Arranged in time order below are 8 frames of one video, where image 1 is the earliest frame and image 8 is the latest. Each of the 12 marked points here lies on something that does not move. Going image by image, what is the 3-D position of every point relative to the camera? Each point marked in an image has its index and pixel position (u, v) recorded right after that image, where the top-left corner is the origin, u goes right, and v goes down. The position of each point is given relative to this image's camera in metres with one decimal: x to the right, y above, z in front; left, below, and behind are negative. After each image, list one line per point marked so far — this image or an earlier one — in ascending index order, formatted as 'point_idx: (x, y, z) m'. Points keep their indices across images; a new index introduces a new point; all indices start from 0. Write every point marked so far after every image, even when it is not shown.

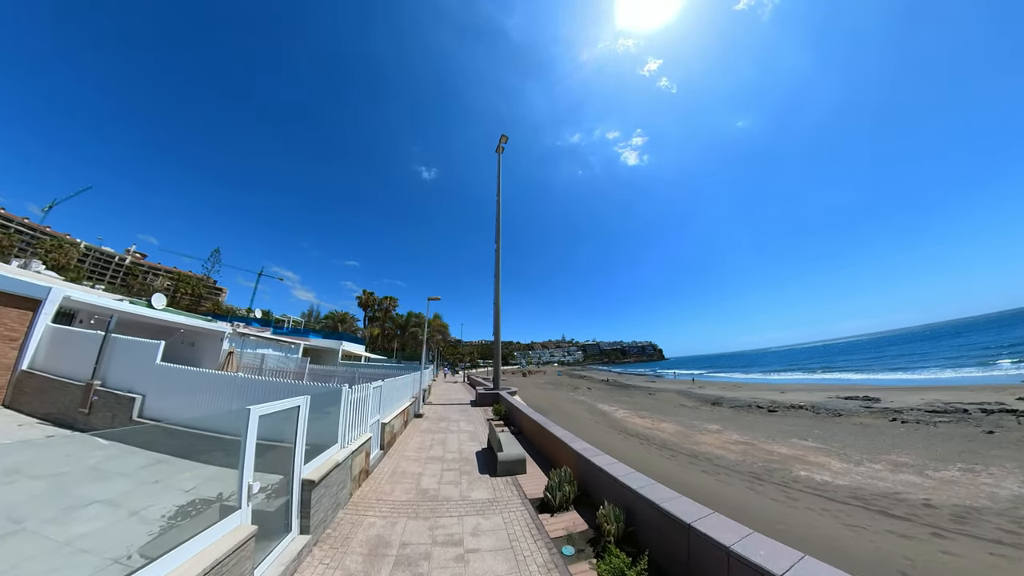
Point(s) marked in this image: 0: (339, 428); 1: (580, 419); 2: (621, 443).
0: (-2.7, -2.3, +5.3) m
1: (+3.4, -6.3, +15.9) m
2: (+4.0, -5.5, +11.8) m
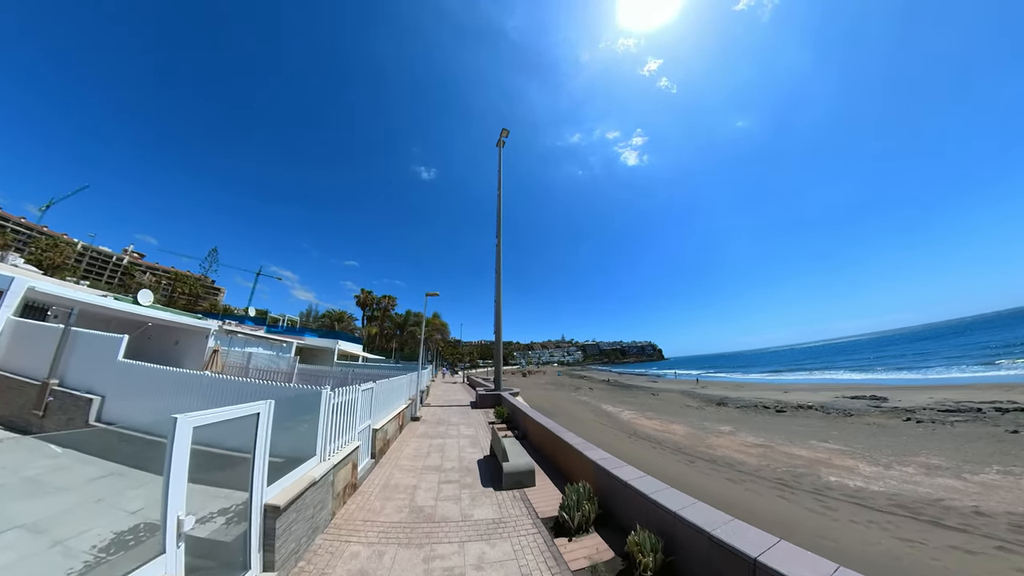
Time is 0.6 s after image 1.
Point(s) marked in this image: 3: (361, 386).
0: (-2.6, -2.0, +4.5) m
1: (+3.5, -6.1, +15.2) m
2: (+4.2, -5.3, +11.0) m
3: (-2.9, -1.9, +6.4) m
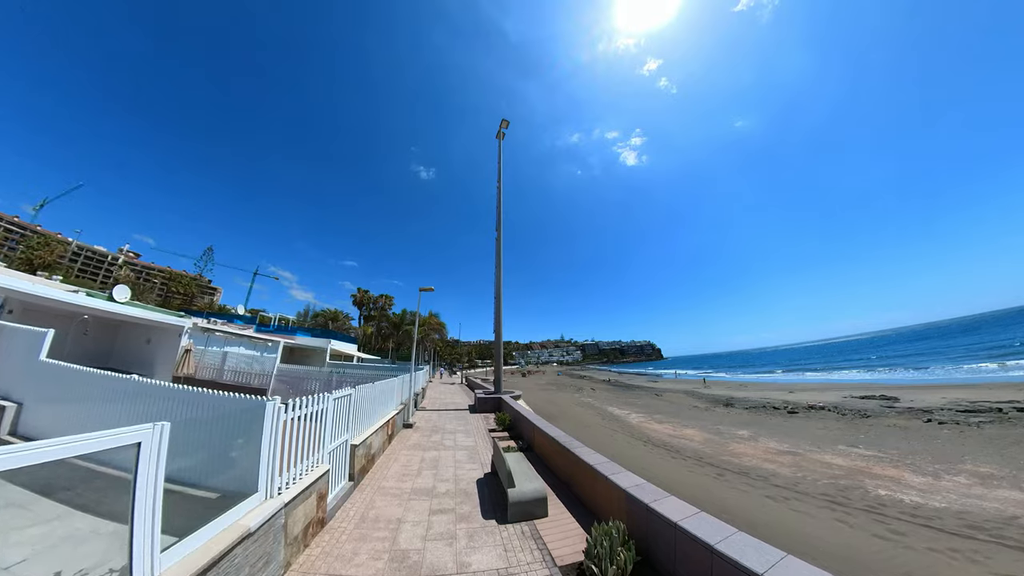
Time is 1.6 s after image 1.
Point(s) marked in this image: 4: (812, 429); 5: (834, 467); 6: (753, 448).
0: (-2.5, -1.8, +3.4) m
1: (+3.6, -5.9, +14.1) m
2: (+4.3, -5.1, +9.9) m
3: (-2.8, -1.7, +5.3) m
4: (+15.6, -7.2, +17.2) m
5: (+9.9, -5.4, +10.1) m
6: (+8.9, -5.8, +12.2) m
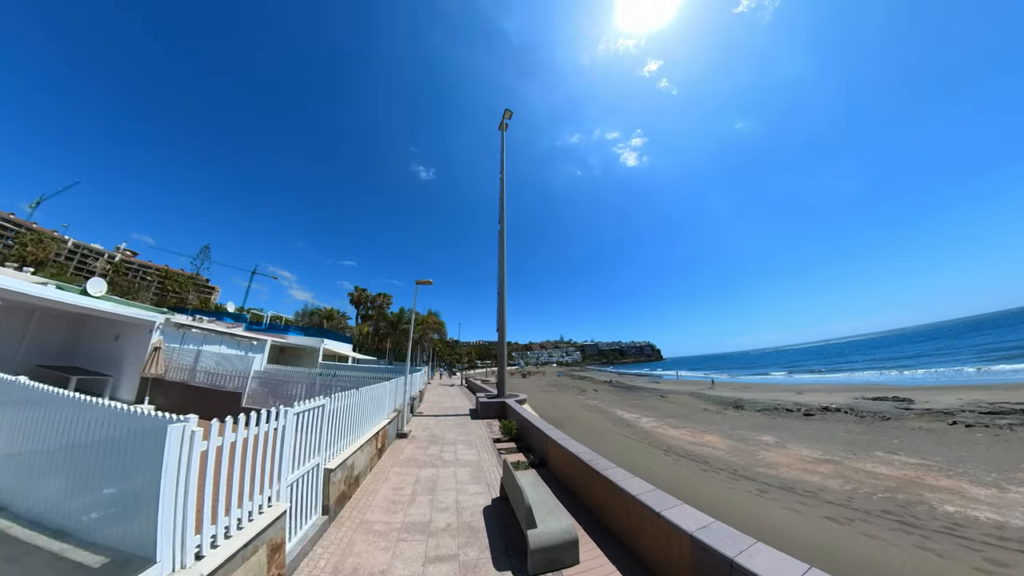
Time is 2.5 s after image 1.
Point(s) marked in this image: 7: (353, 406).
0: (-2.3, -1.6, +2.3) m
1: (+3.8, -5.7, +13.0) m
2: (+4.5, -4.9, +8.8) m
3: (-2.6, -1.4, +4.2) m
4: (+15.8, -7.0, +16.2) m
5: (+10.1, -5.2, +9.0) m
6: (+9.1, -5.6, +11.1) m
7: (-2.8, -2.1, +5.9) m
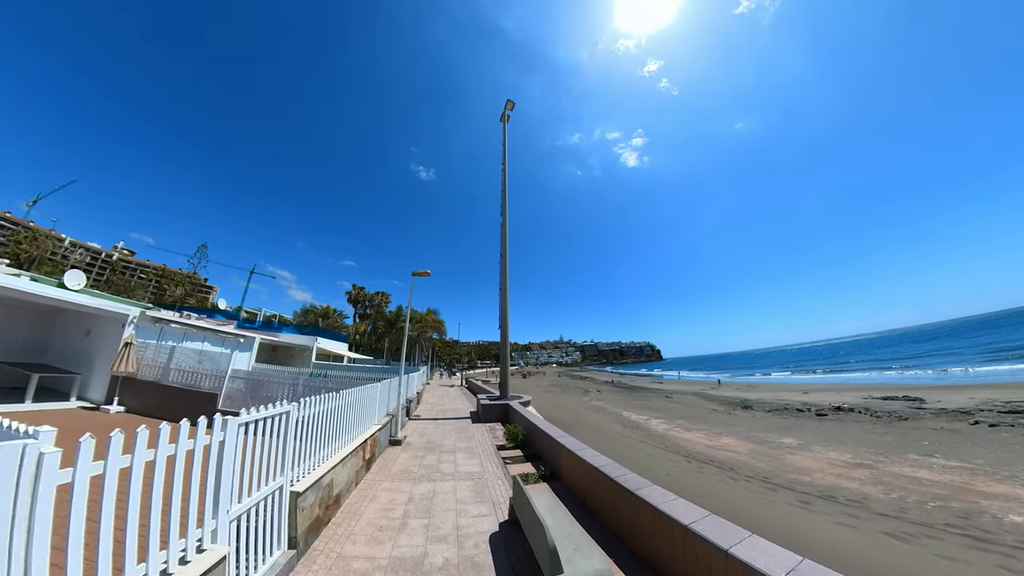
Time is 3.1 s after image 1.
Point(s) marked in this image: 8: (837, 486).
0: (-2.1, -1.4, +1.5) m
1: (+3.9, -5.4, +12.2) m
2: (+4.6, -4.6, +8.0) m
3: (-2.4, -1.2, +3.4) m
4: (+16.0, -6.8, +15.3) m
5: (+10.2, -5.0, +8.2) m
6: (+9.2, -5.3, +10.2) m
7: (-2.6, -1.9, +5.0) m
8: (+7.9, -4.9, +8.1) m
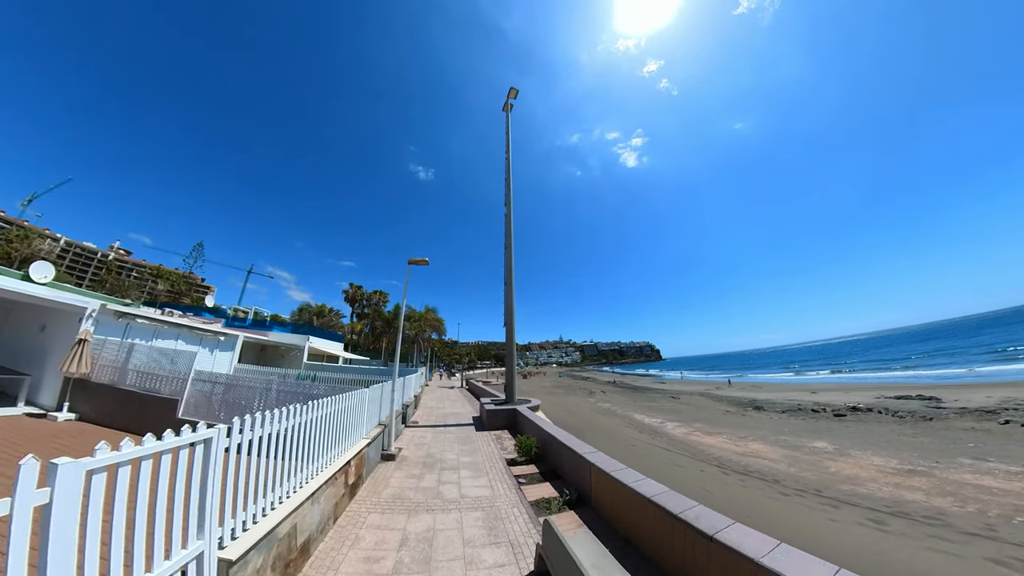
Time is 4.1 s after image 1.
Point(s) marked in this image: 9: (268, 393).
0: (-1.9, -1.1, +0.3) m
1: (+4.2, -5.2, +11.0) m
2: (+4.9, -4.4, +6.9) m
3: (-2.1, -0.9, +2.2) m
4: (+16.2, -6.5, +14.2) m
5: (+10.5, -4.7, +7.1) m
6: (+9.5, -5.1, +9.1) m
7: (-2.4, -1.6, +3.9) m
8: (+8.1, -4.6, +6.9) m
9: (-4.7, -2.0, +6.5) m
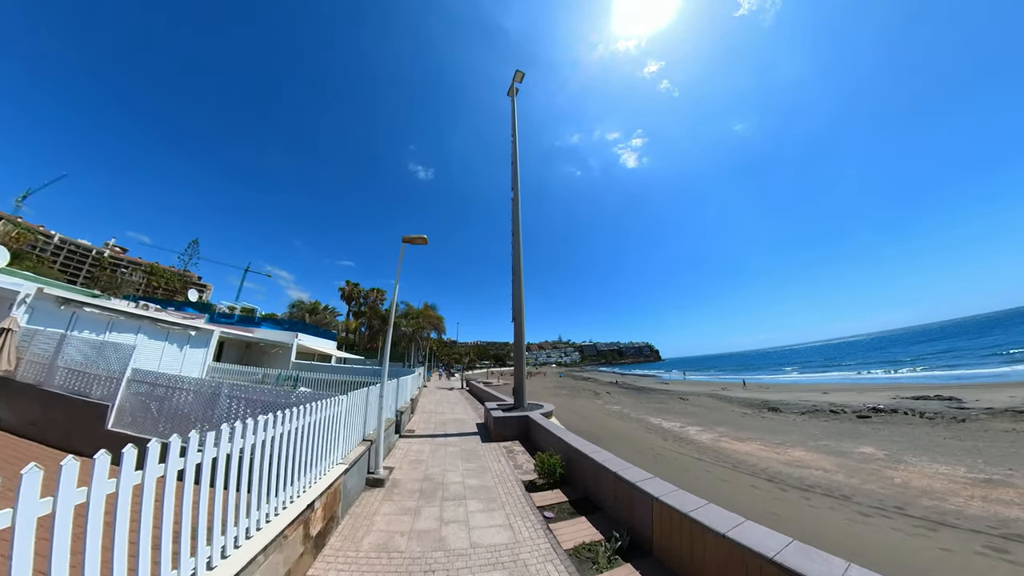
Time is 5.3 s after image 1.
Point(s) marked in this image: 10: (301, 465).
0: (-1.5, -0.8, -1.1) m
1: (+4.5, -4.8, +9.6) m
2: (+5.2, -4.0, +5.5) m
3: (-1.8, -0.6, +0.8) m
4: (+16.5, -6.2, +12.8) m
5: (+10.8, -4.4, +5.7) m
6: (+9.8, -4.7, +7.7) m
7: (-2.0, -1.3, +2.5) m
8: (+8.5, -4.3, +5.6) m
9: (-4.3, -1.7, +5.1) m
10: (-2.1, -1.6, +3.1) m
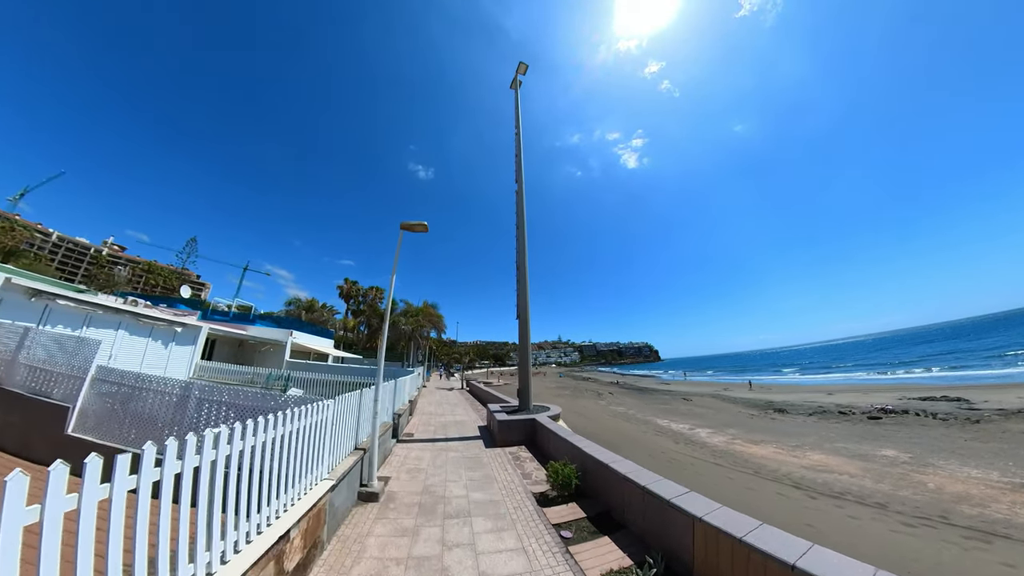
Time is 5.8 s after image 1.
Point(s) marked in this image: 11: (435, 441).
0: (-1.4, -0.6, -1.6) m
1: (+4.6, -4.7, +9.1) m
2: (+5.3, -3.9, +4.9) m
3: (-1.6, -0.4, +0.3) m
4: (+16.7, -6.1, +12.3) m
5: (+10.9, -4.3, +5.2) m
6: (+10.0, -4.6, +7.2) m
7: (-1.9, -1.1, +1.9) m
8: (+8.6, -4.2, +5.0) m
9: (-4.2, -1.5, +4.5) m
10: (-2.0, -1.5, +2.5) m
11: (-1.7, -3.4, +7.5) m
